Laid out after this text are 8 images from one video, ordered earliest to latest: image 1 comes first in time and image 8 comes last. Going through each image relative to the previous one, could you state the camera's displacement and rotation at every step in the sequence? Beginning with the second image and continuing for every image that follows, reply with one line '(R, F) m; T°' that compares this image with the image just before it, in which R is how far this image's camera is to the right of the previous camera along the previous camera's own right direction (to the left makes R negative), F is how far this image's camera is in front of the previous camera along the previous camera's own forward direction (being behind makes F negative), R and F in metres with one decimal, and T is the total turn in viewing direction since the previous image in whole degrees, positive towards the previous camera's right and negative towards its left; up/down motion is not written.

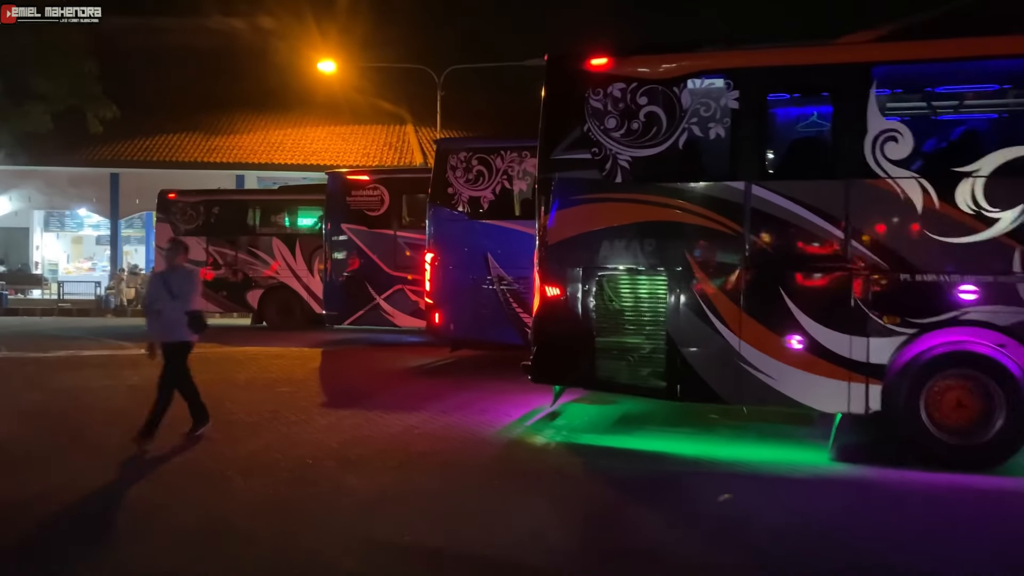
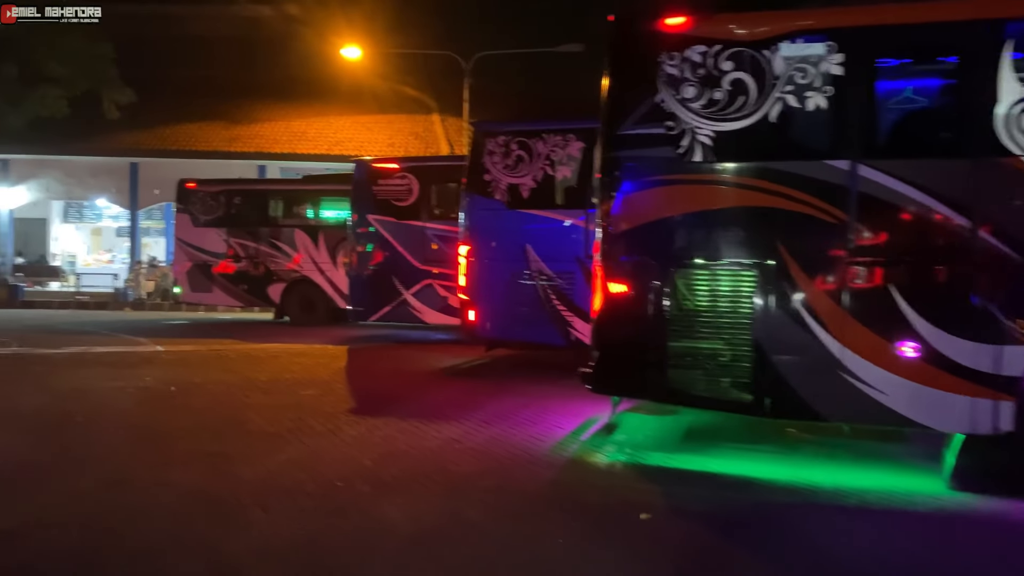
(-0.3, +1.0) m; -1°
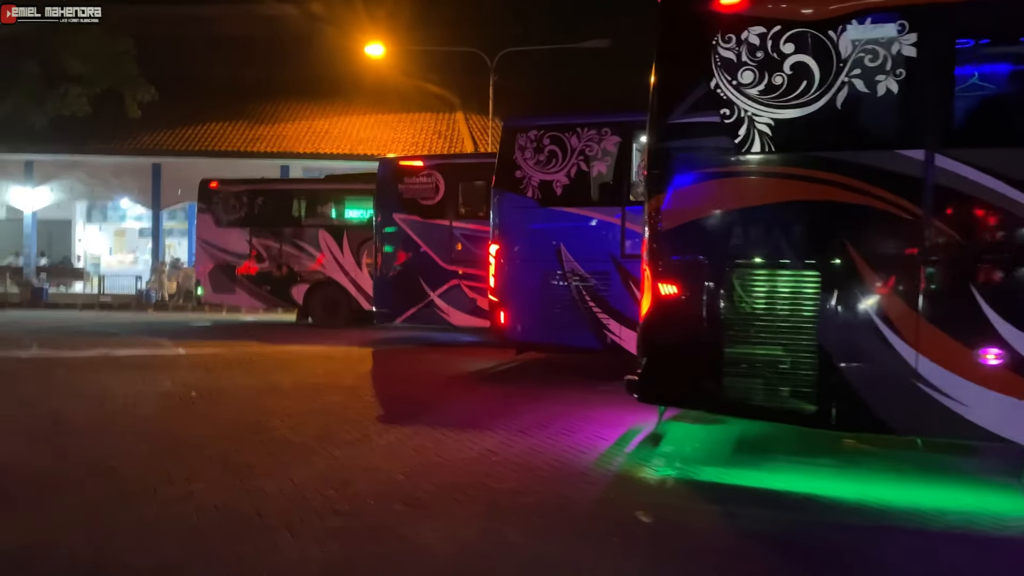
(-0.1, +0.4) m; -1°
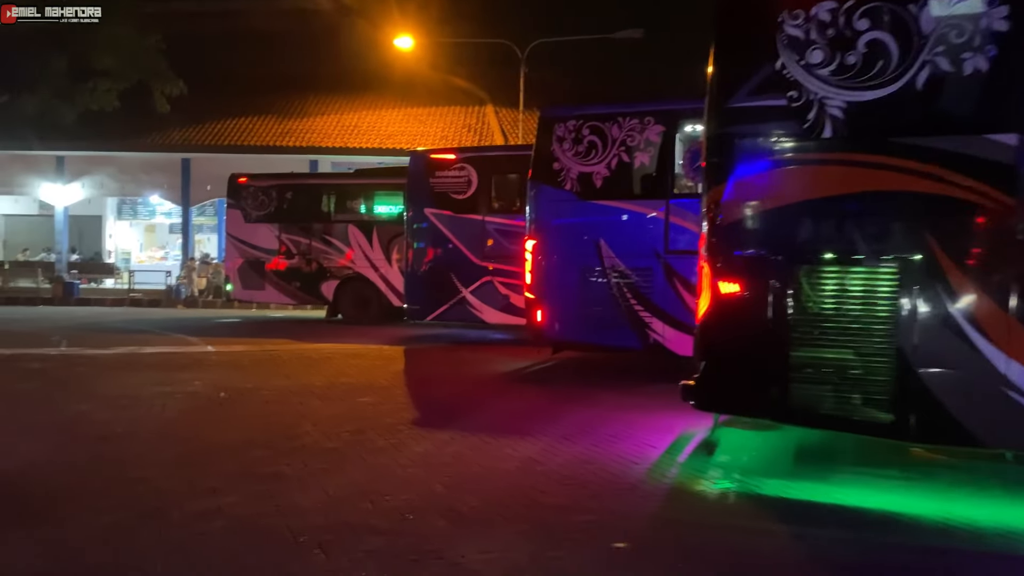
(-0.1, +0.4) m; -2°
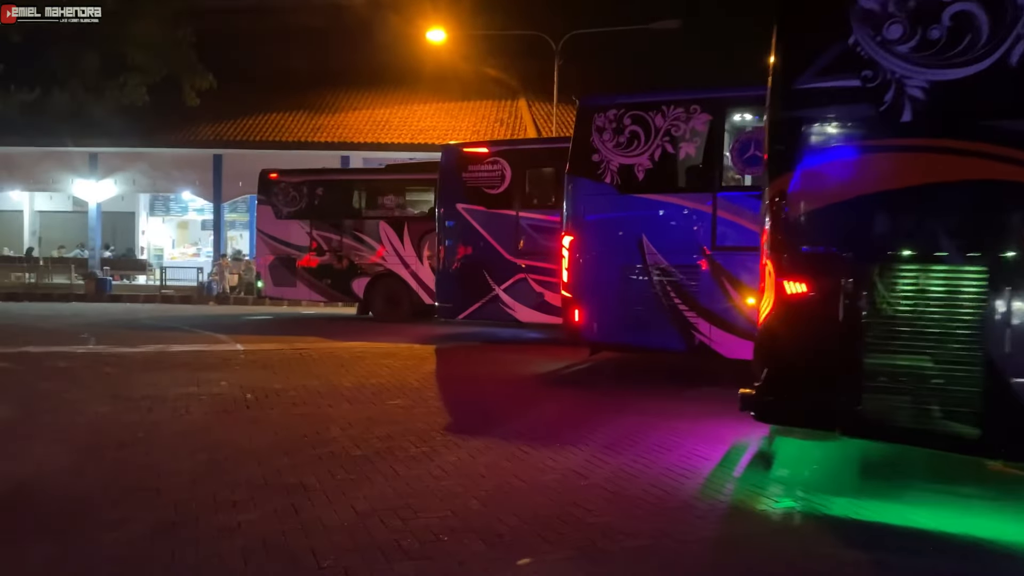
(-0.1, +0.4) m; -2°
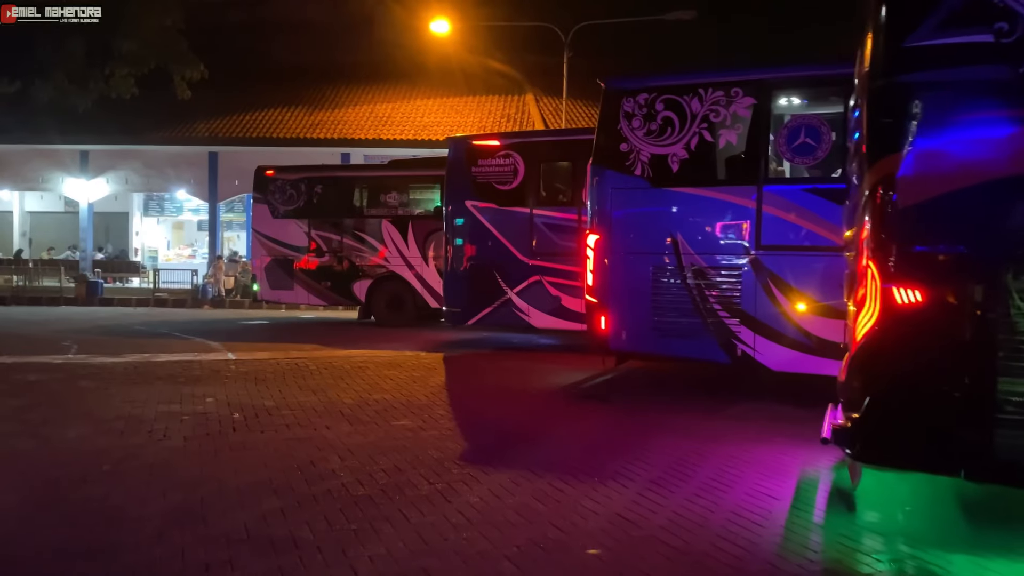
(-0.2, +1.0) m; 0°
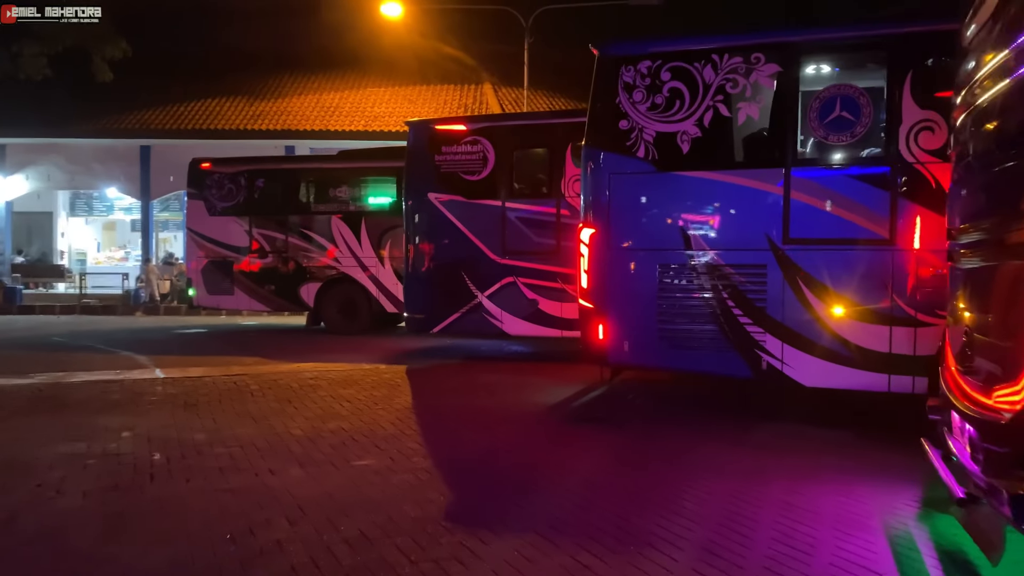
(-0.3, +1.4) m; +3°
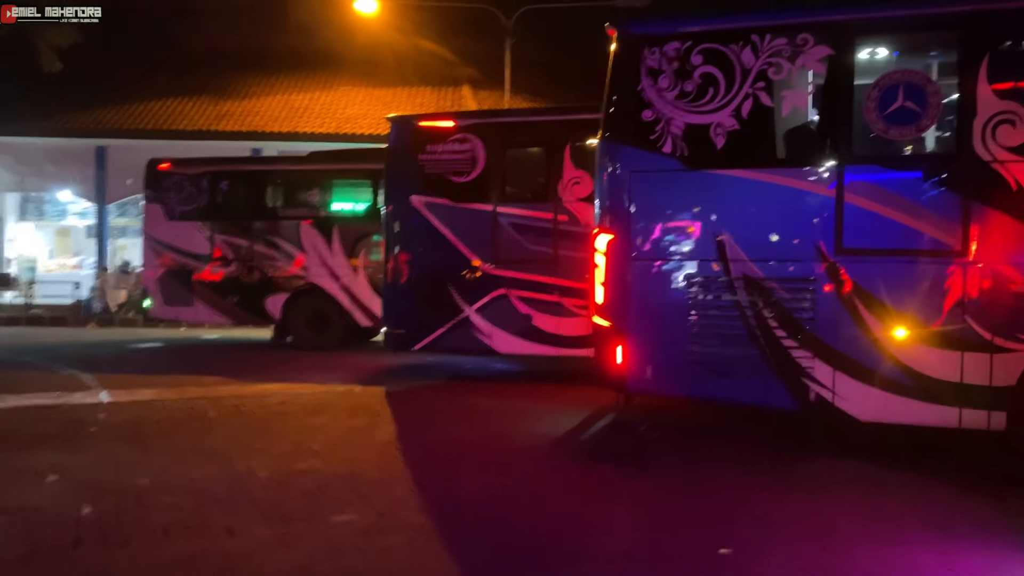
(-0.3, +1.1) m; +2°
